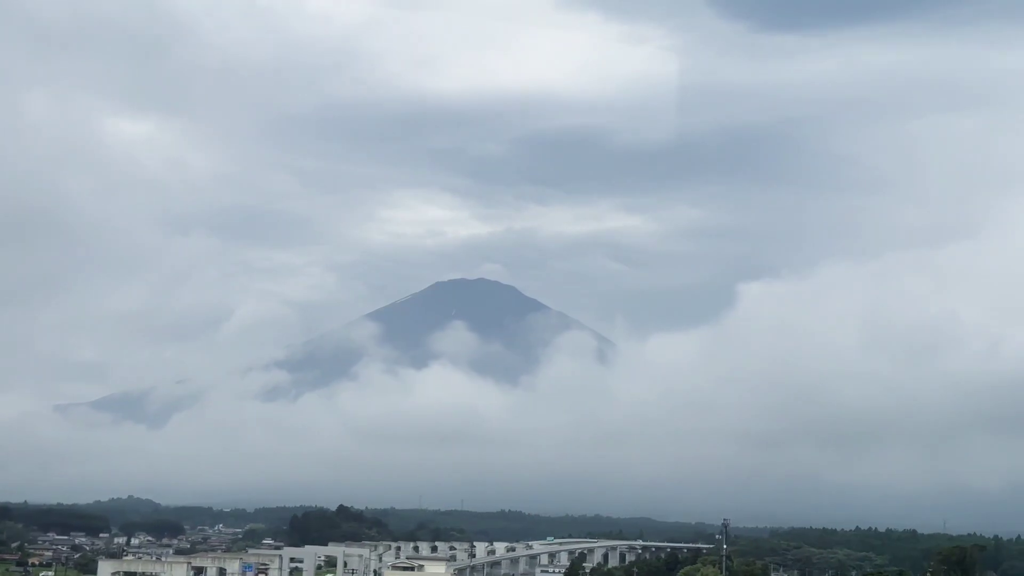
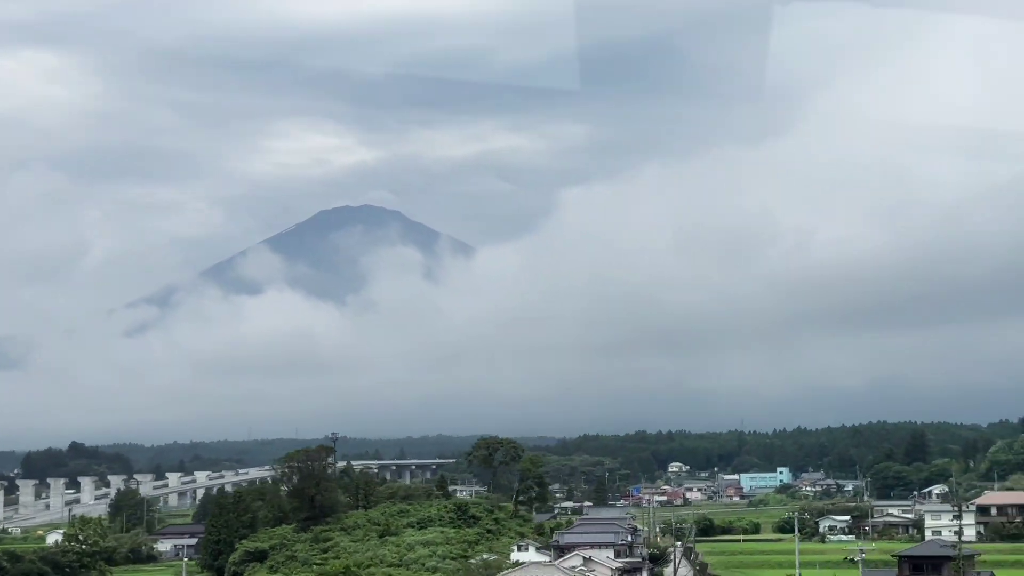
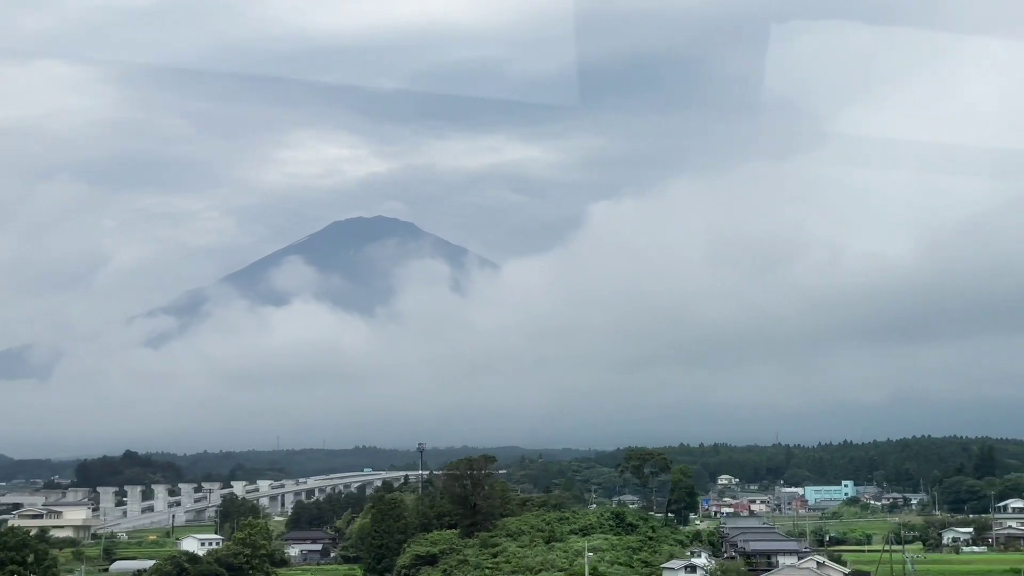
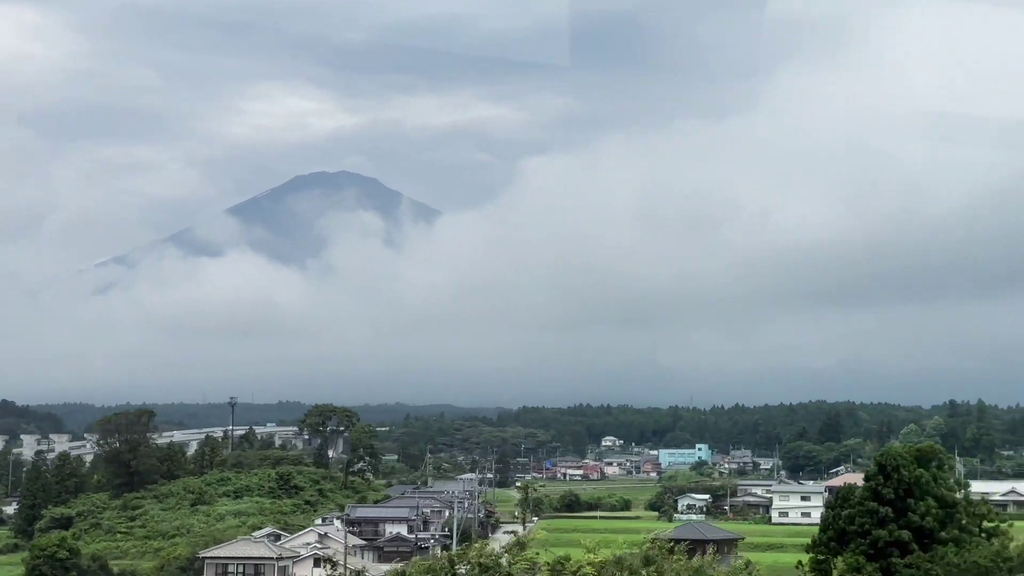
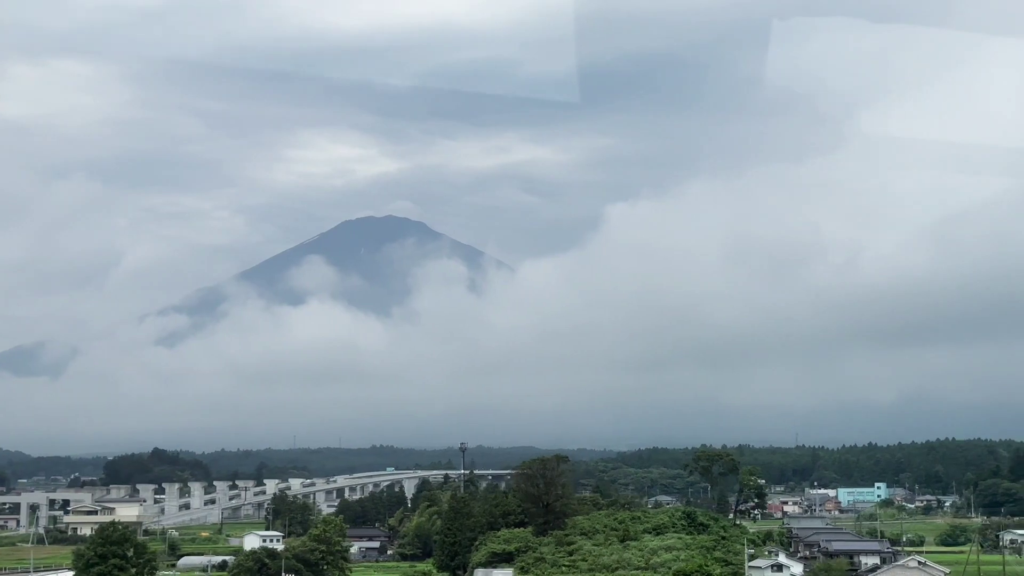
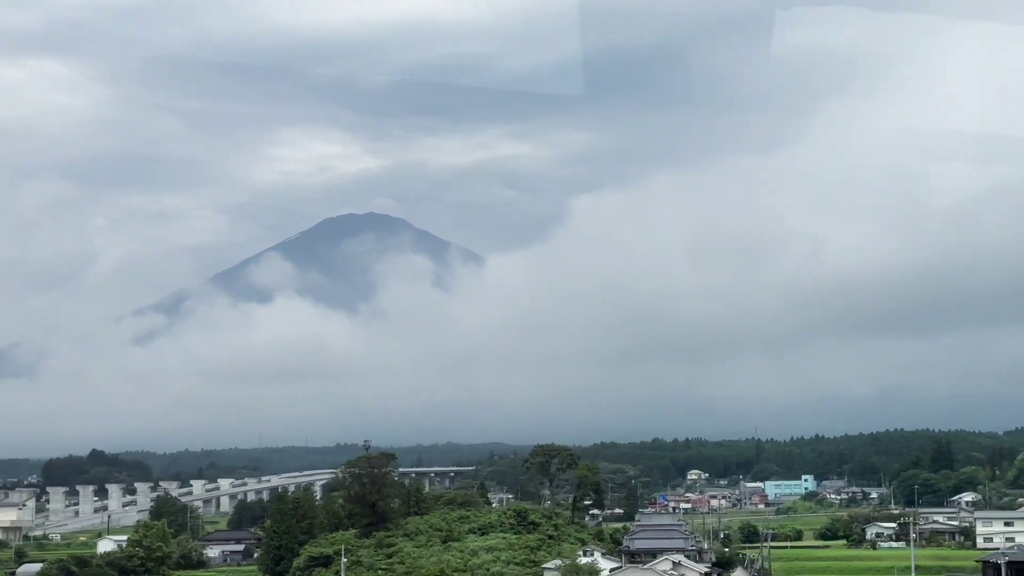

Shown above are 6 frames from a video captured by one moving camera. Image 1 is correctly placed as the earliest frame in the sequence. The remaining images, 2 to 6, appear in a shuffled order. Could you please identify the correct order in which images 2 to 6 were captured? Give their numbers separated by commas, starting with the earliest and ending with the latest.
5, 3, 6, 2, 4
